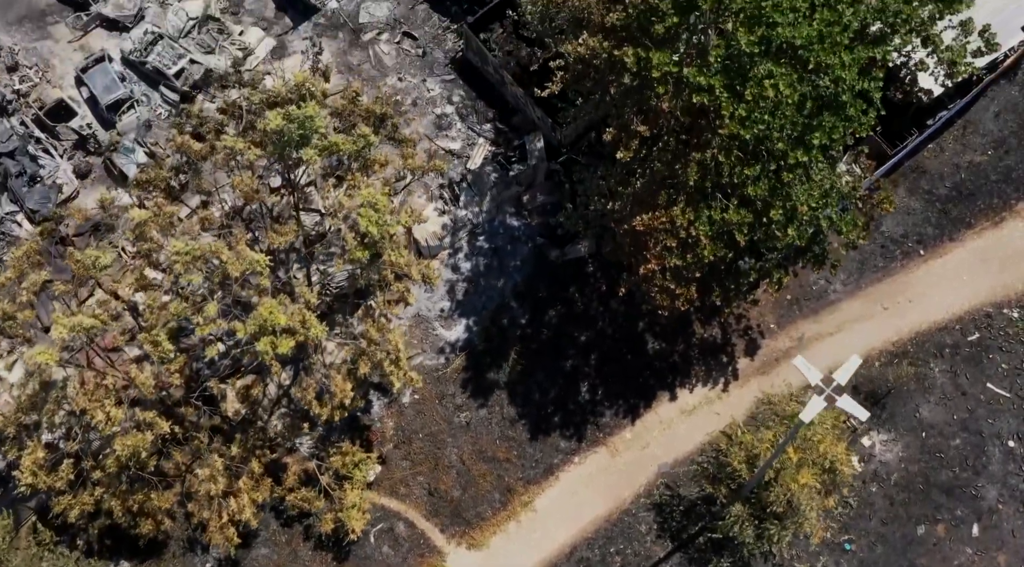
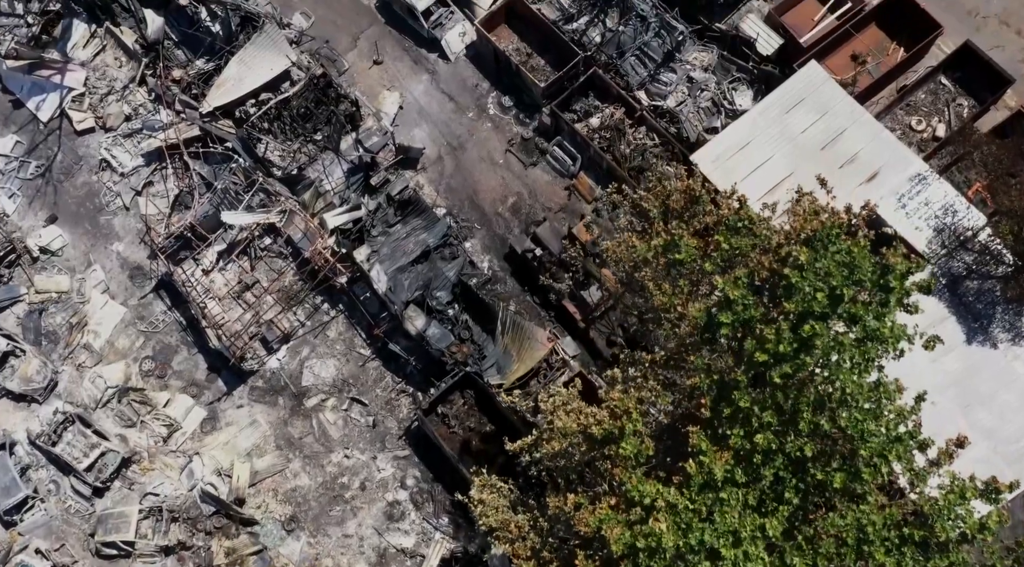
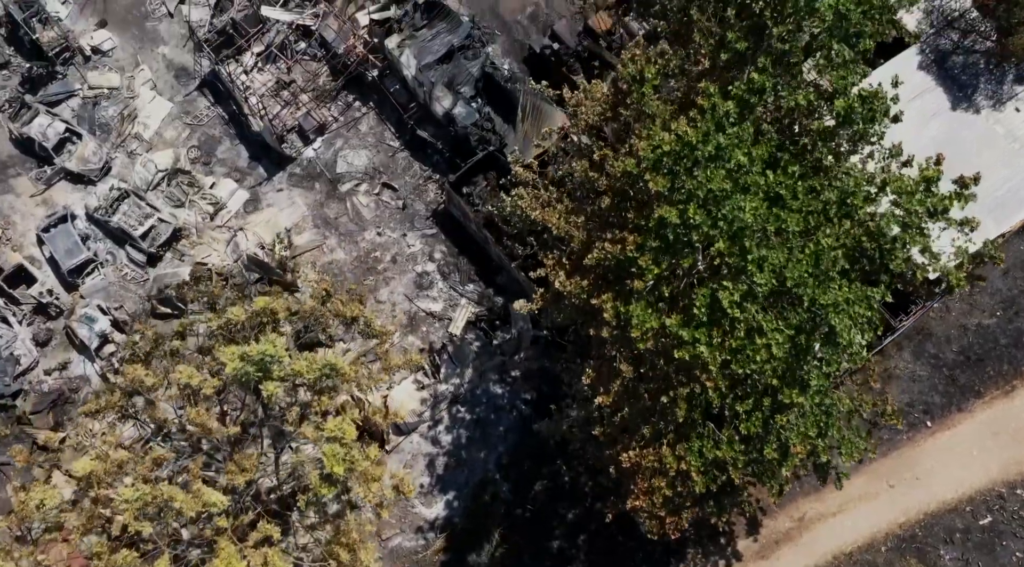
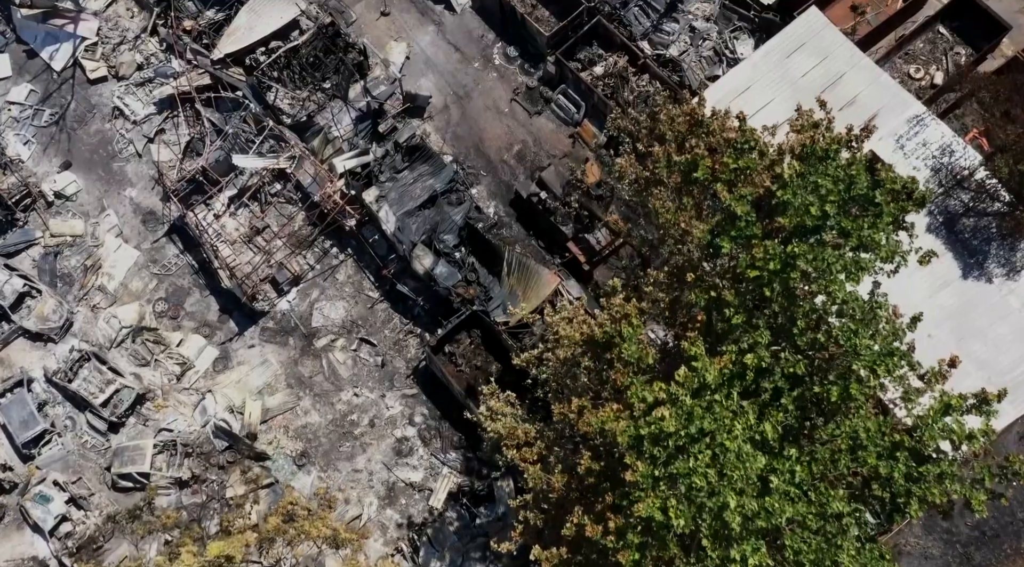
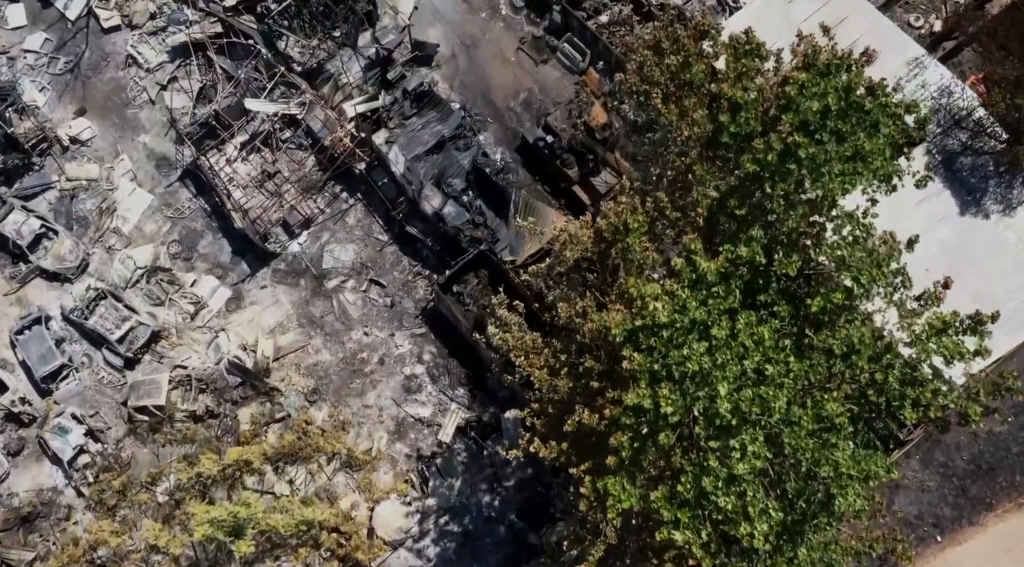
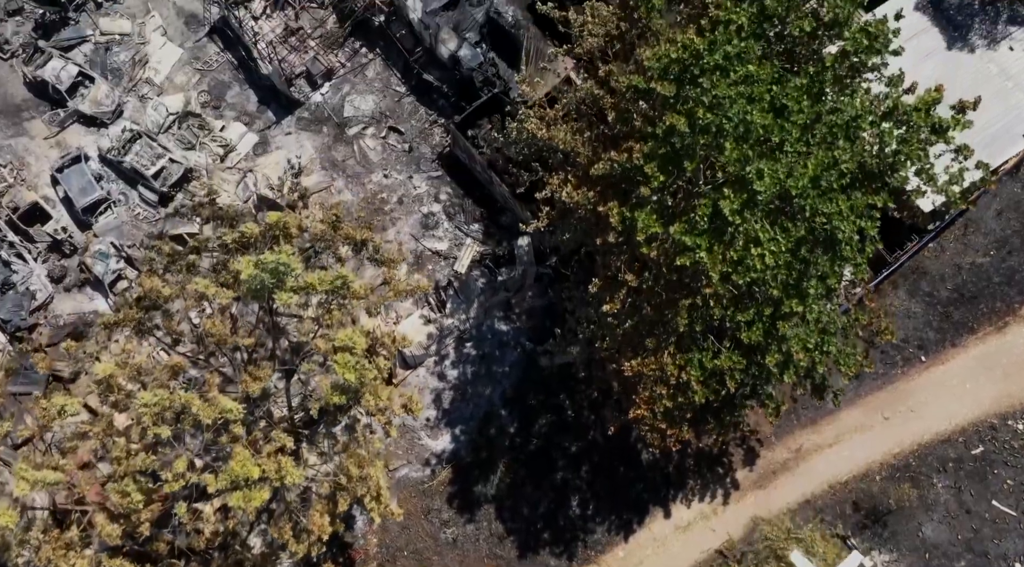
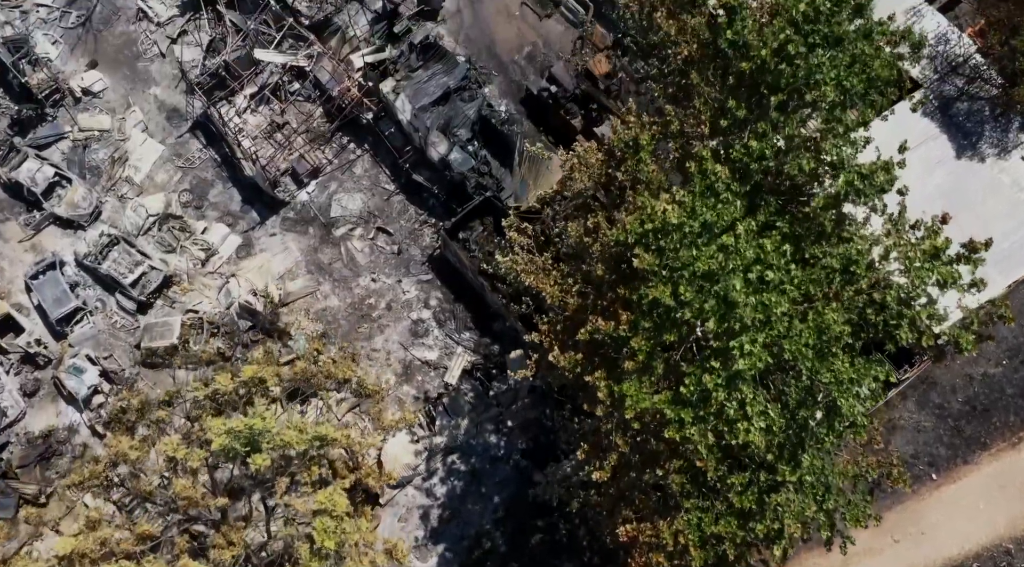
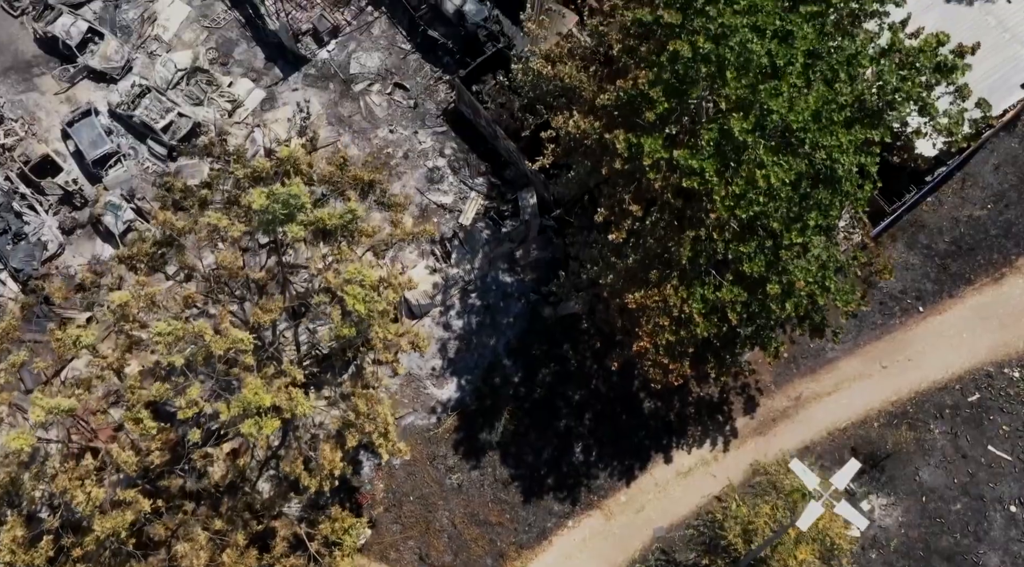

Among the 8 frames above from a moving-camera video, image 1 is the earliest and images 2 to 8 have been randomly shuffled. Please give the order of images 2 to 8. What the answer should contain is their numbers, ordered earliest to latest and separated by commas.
8, 6, 3, 7, 5, 4, 2
